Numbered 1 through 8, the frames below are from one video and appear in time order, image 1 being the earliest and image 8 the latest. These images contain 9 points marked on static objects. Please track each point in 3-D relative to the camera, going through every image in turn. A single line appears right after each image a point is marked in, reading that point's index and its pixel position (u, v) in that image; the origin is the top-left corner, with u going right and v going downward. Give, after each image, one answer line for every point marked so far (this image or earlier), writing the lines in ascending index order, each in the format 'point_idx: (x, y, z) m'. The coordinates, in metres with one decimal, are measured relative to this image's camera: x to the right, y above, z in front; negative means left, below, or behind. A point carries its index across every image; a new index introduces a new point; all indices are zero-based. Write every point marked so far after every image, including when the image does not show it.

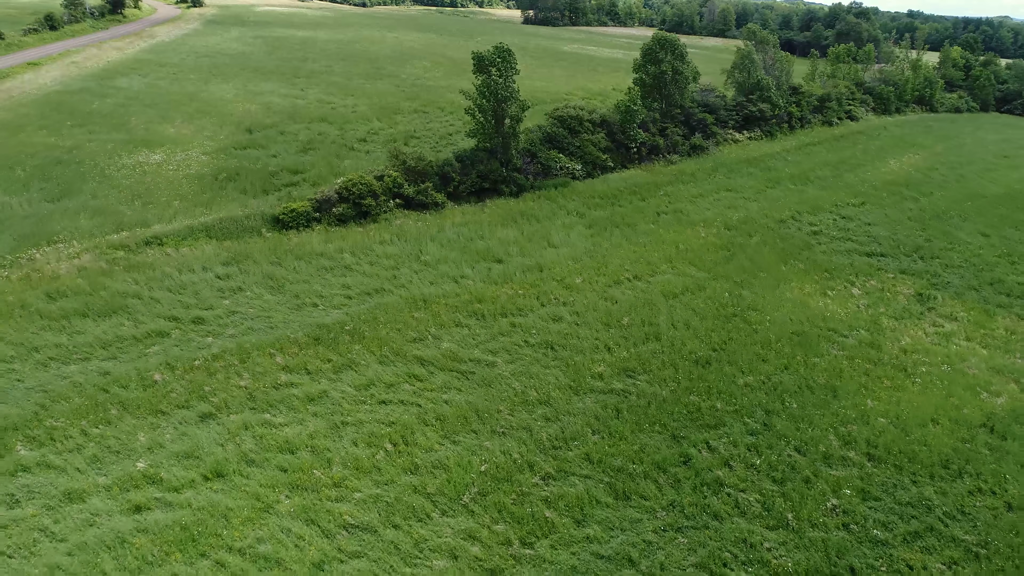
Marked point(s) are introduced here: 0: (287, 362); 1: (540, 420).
0: (-6.1, -2.0, +15.8) m
1: (+0.7, -3.2, +14.2) m
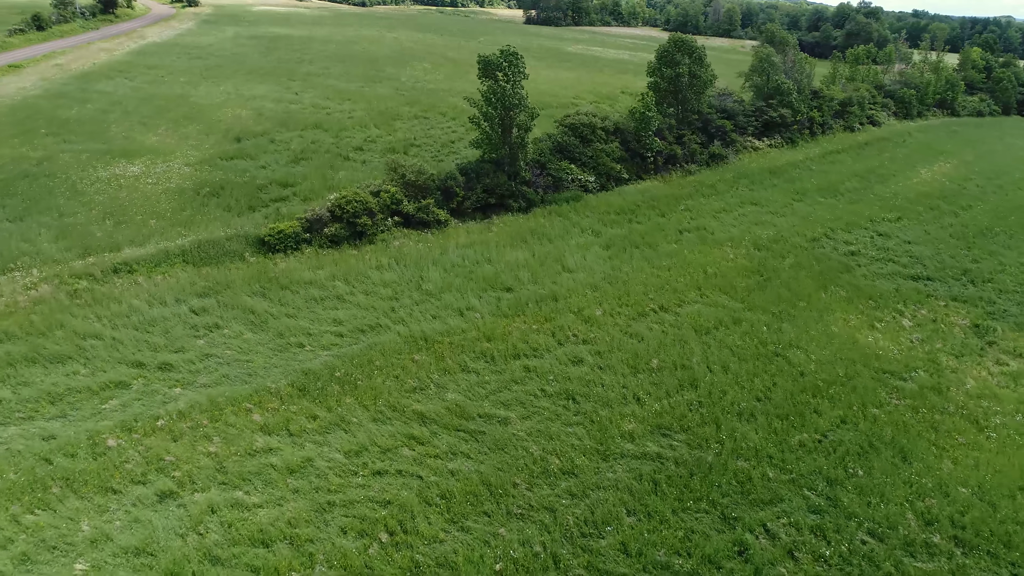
0: (-5.7, -3.1, +13.5) m
1: (+1.1, -4.3, +12.0) m
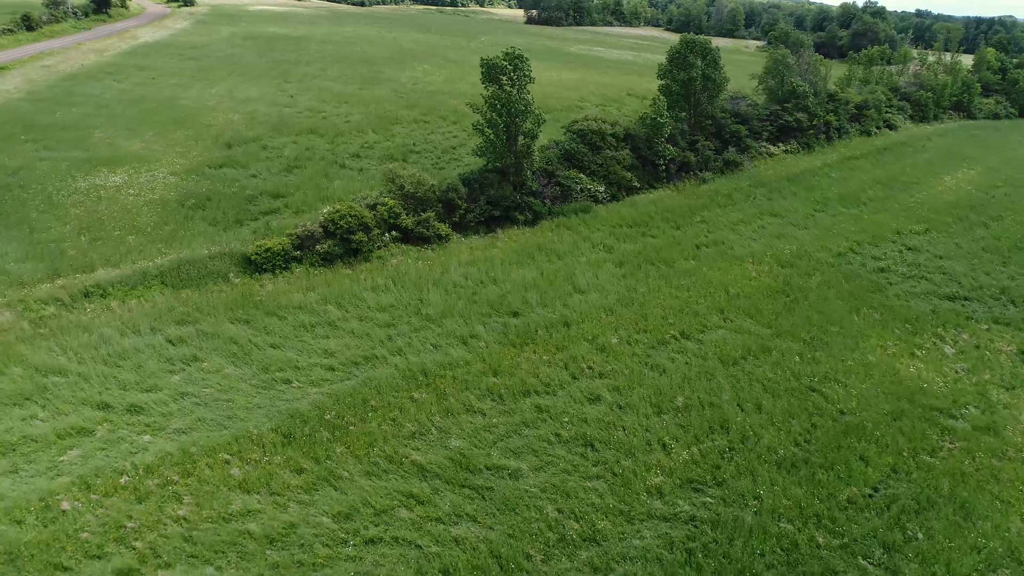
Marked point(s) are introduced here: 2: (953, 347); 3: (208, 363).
0: (-5.4, -3.8, +11.9) m
1: (+1.3, -5.0, +10.4) m
2: (+13.8, -1.8, +18.3) m
3: (-7.9, -1.9, +15.2) m
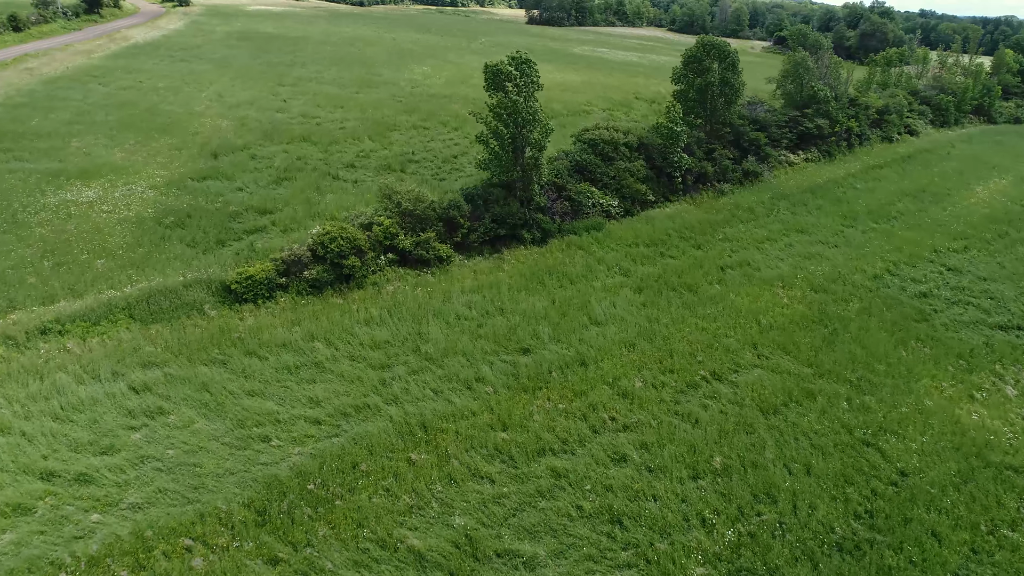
0: (-5.2, -4.8, +10.0) m
1: (+1.6, -6.0, +8.4) m
2: (+14.0, -2.8, +16.4) m
3: (-7.6, -2.9, +13.2) m
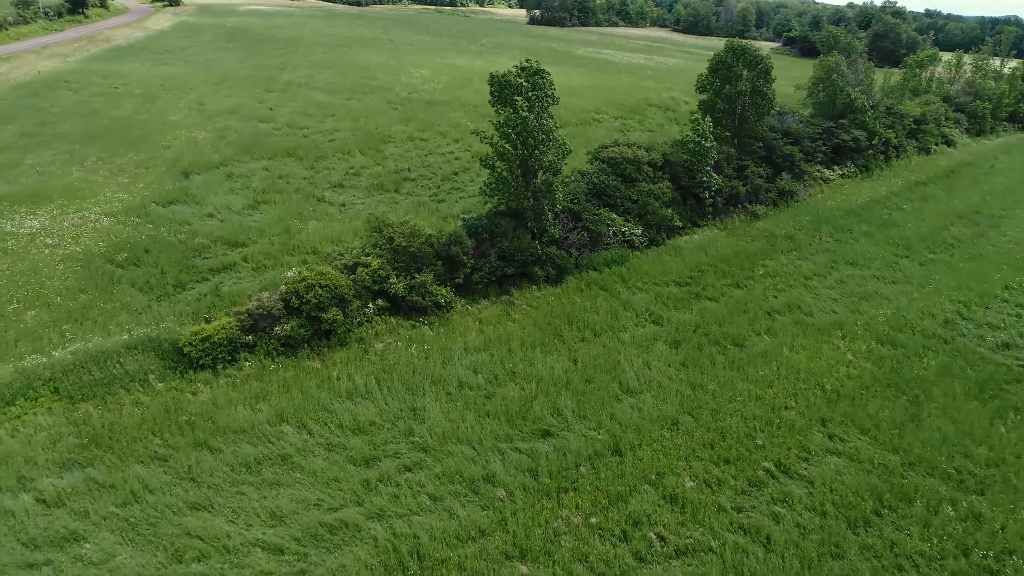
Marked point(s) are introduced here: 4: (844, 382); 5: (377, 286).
0: (-4.8, -6.3, +6.8) m
1: (+1.9, -7.5, +5.3) m
2: (+14.4, -4.3, +13.3) m
3: (-7.2, -4.4, +10.1) m
4: (+8.8, -2.4, +15.5) m
5: (-3.8, +0.1, +16.7) m
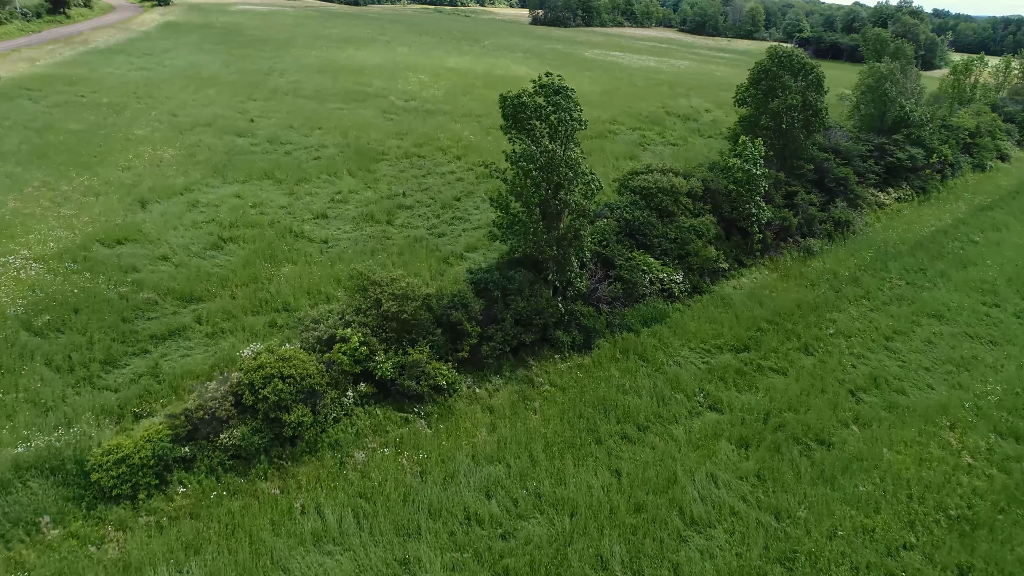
0: (-4.3, -8.1, +3.1) m
1: (+2.4, -9.3, +1.6) m
2: (+14.9, -6.1, +9.6) m
3: (-6.8, -6.2, +6.4) m
4: (+9.2, -4.2, +11.7) m
5: (-3.4, -1.7, +13.0) m
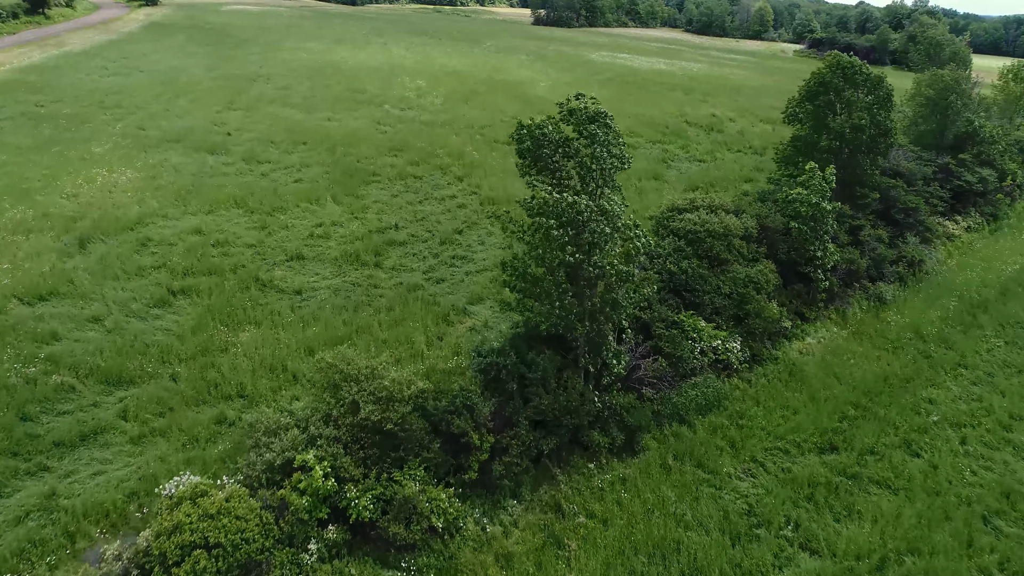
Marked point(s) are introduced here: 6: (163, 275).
0: (-3.9, -9.9, -0.5) m
1: (+2.8, -11.1, -2.0) m
2: (+15.3, -7.8, +5.9) m
3: (-6.4, -8.0, +2.7) m
4: (+9.6, -6.0, +8.1) m
5: (-3.0, -3.5, +9.3) m
6: (-10.1, +0.4, +16.9) m
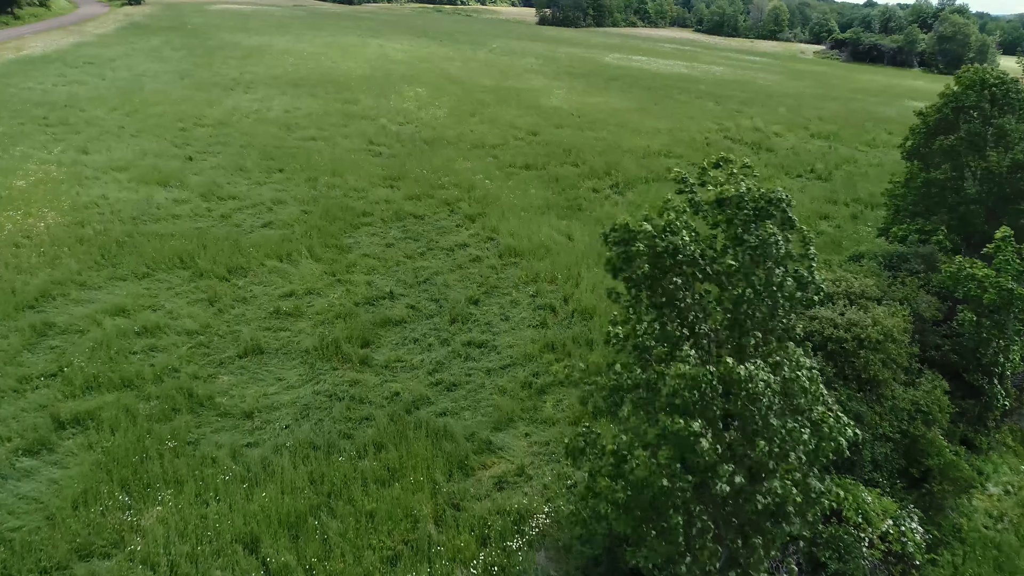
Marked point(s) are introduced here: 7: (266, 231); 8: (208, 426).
0: (-3.0, -12.3, -5.7) m
1: (+3.8, -13.5, -7.2) m
2: (+16.2, -10.2, +0.8) m
3: (-5.4, -10.4, -2.5) m
4: (+10.6, -8.4, +2.9) m
5: (-2.0, -5.9, +4.2) m
6: (-9.1, -2.0, +11.7) m
7: (-7.9, +1.9, +18.9) m
8: (-5.9, -2.6, +11.3) m
